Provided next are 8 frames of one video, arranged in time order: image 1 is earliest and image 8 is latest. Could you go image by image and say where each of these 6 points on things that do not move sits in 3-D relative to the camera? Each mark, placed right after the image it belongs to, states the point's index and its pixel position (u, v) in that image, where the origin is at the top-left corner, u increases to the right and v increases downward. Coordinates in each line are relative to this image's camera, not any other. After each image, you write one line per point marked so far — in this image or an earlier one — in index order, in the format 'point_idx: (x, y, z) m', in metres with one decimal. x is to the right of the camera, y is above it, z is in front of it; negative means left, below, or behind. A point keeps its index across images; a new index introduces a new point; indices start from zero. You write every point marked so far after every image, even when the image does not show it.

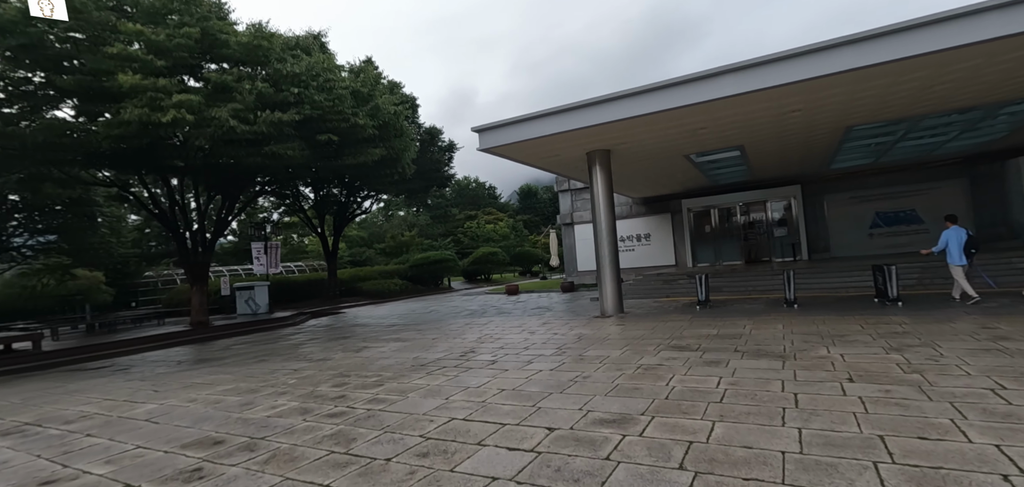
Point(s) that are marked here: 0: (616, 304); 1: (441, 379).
0: (+2.6, -1.5, +11.7) m
1: (-0.9, -1.8, +6.2) m
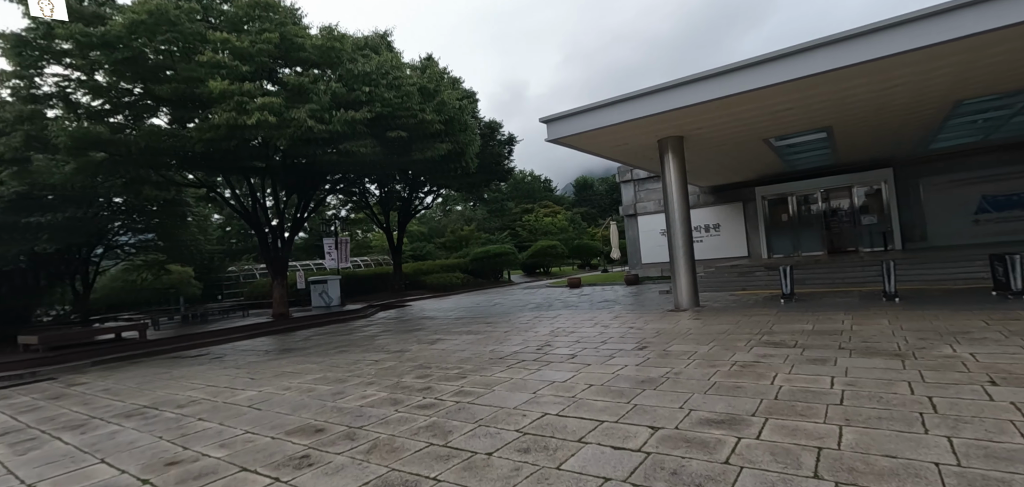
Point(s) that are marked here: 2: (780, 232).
0: (+4.2, -1.3, +11.1) m
1: (+0.2, -1.7, +6.1) m
2: (+10.6, +0.4, +18.8) m
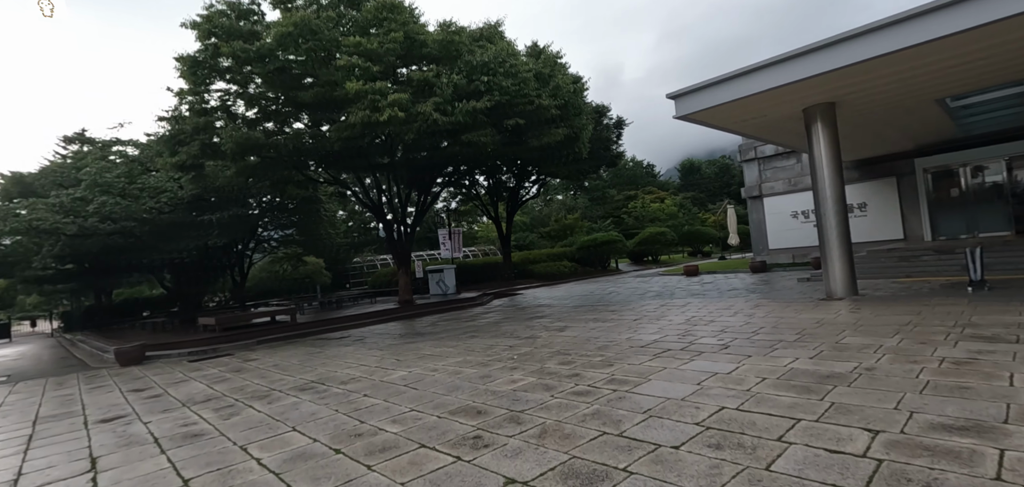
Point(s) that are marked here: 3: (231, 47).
0: (+7.0, -0.8, +9.8) m
1: (+2.0, -1.4, +5.7) m
2: (+14.7, +1.1, +16.0) m
3: (-6.4, +4.5, +10.9) m
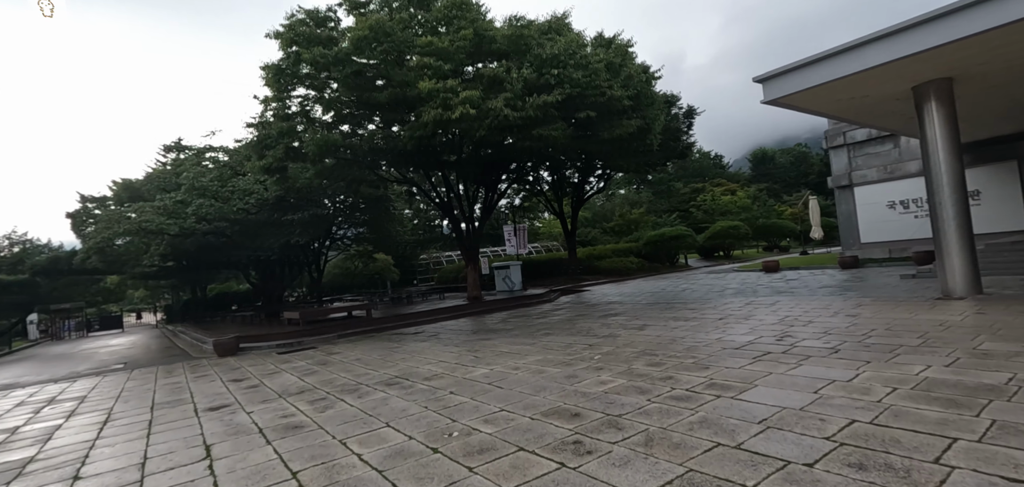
0: (+8.4, -0.7, +8.7) m
1: (+3.0, -1.4, +5.2) m
2: (+16.9, +1.4, +13.9) m
3: (-4.8, +4.6, +11.3) m
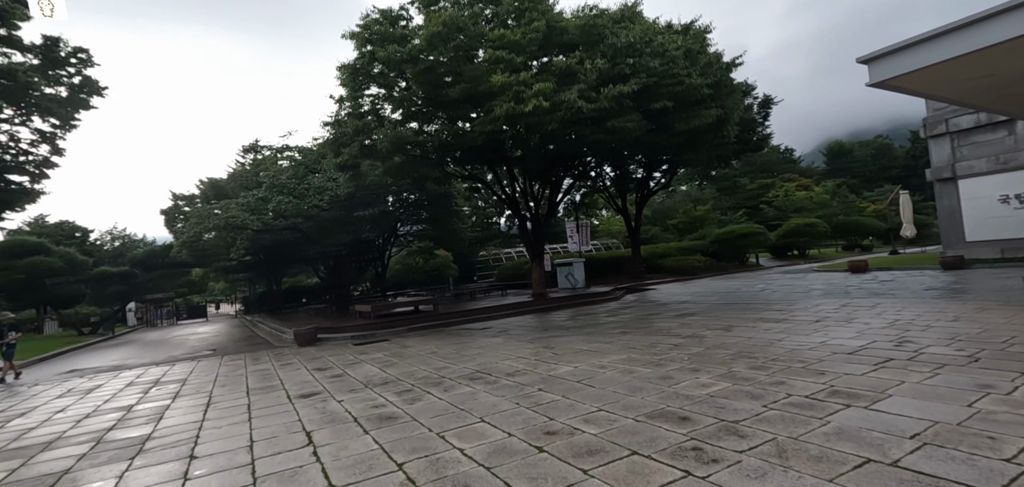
0: (+9.7, -0.7, +7.5) m
1: (+3.9, -1.3, +4.6) m
2: (+18.7, +1.4, +11.7) m
3: (-3.1, +4.7, +11.6) m
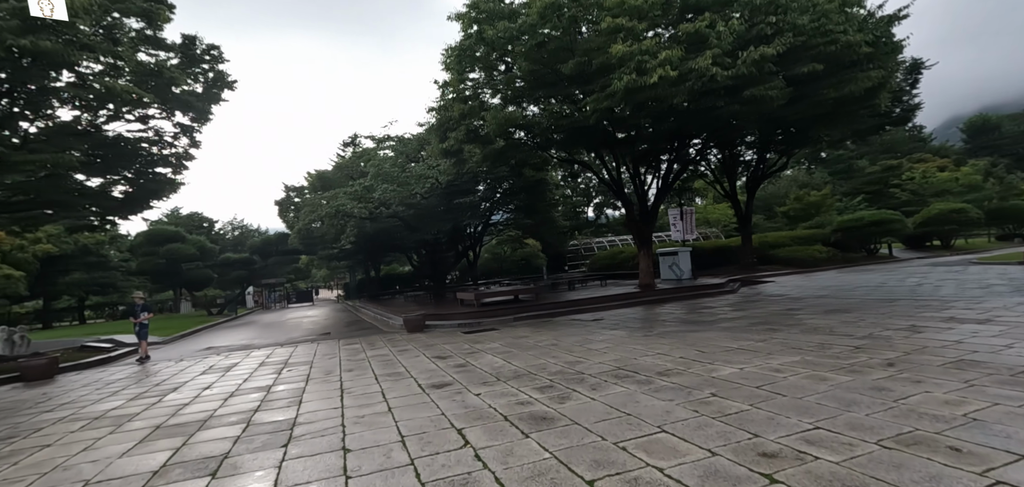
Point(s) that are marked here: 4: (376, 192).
0: (+11.6, -0.4, +5.1) m
1: (+5.4, -1.1, +3.2) m
2: (+21.1, +1.6, +7.8) m
3: (-0.4, +5.0, +11.1) m
4: (-5.1, +1.9, +17.5) m
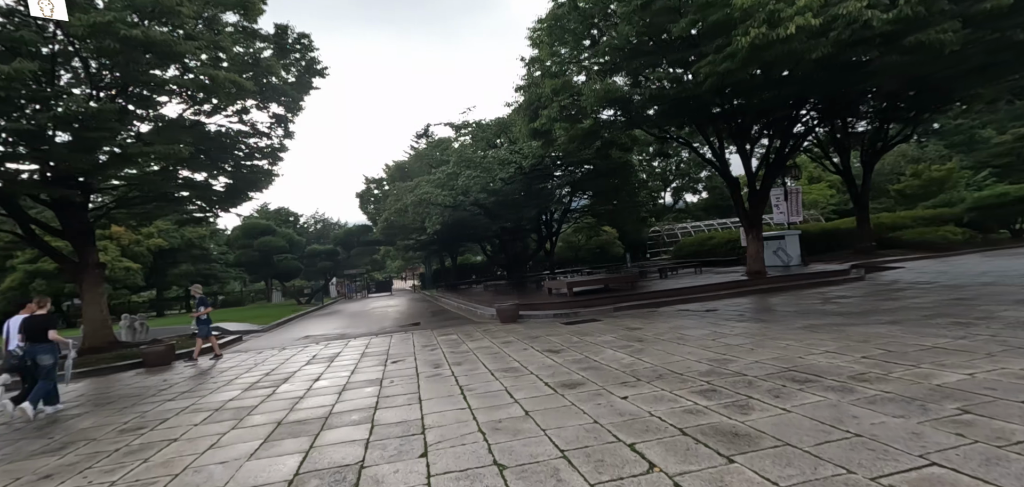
0: (+12.9, -0.1, +2.7) m
1: (+6.5, -0.9, +1.7) m
2: (+22.7, +2.2, +4.1) m
3: (+1.7, +5.4, +10.1) m
4: (-2.0, +2.3, +17.2) m
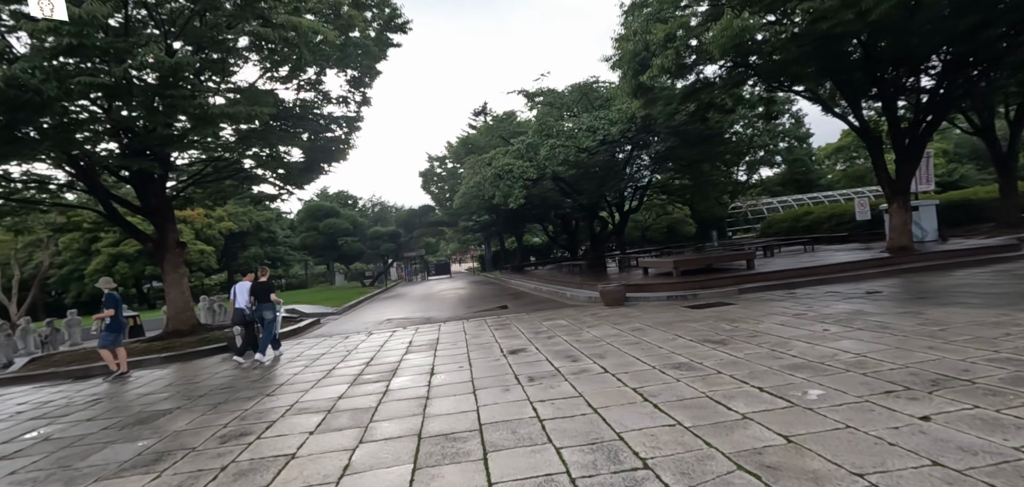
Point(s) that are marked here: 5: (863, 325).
0: (+14.3, +0.3, +0.1) m
1: (+7.8, -0.6, -0.3) m
2: (+24.1, +2.7, +0.4) m
3: (+3.8, +5.9, +8.3) m
4: (+0.8, +3.1, +15.7) m
5: (+4.5, -1.0, +6.0) m
